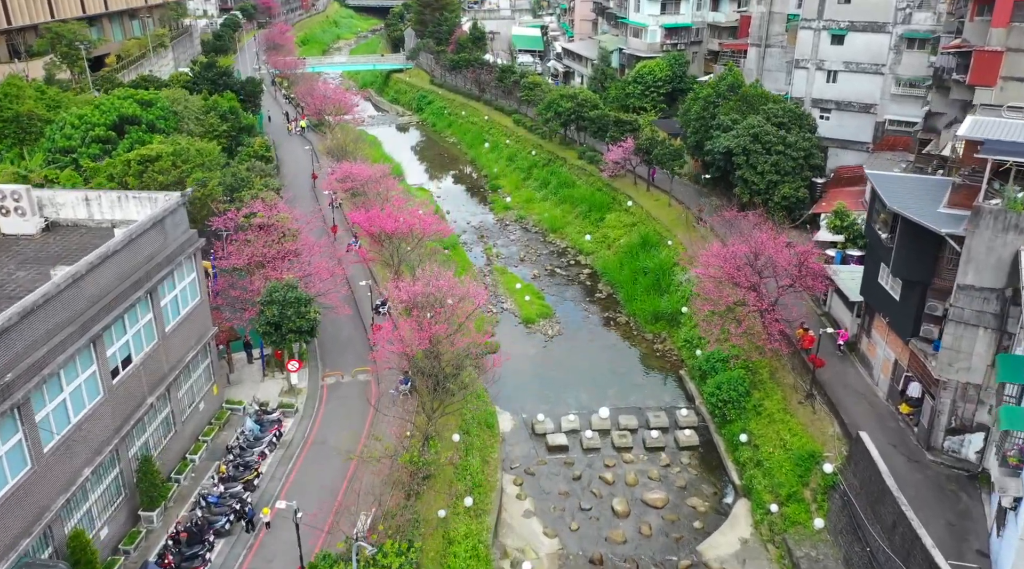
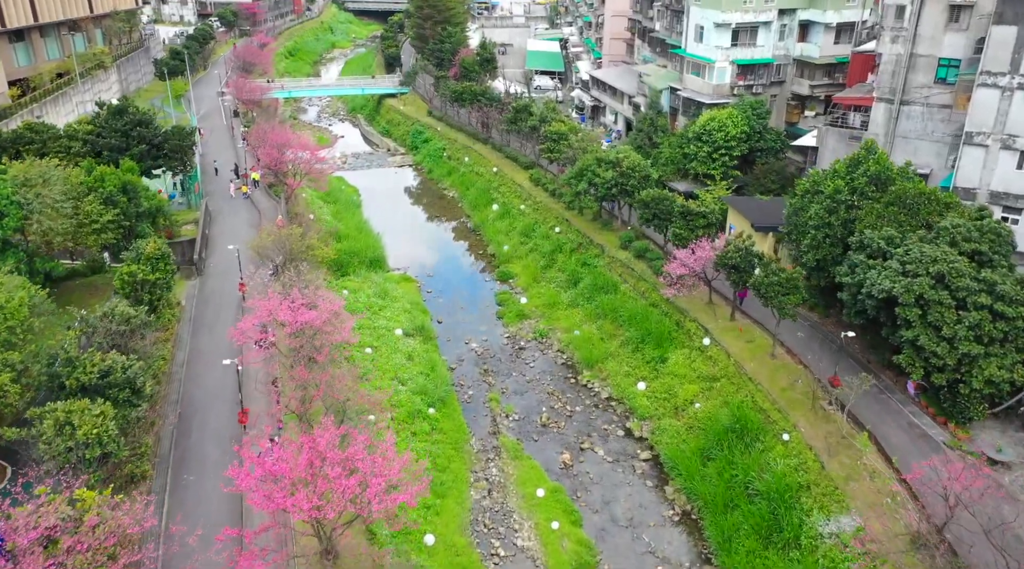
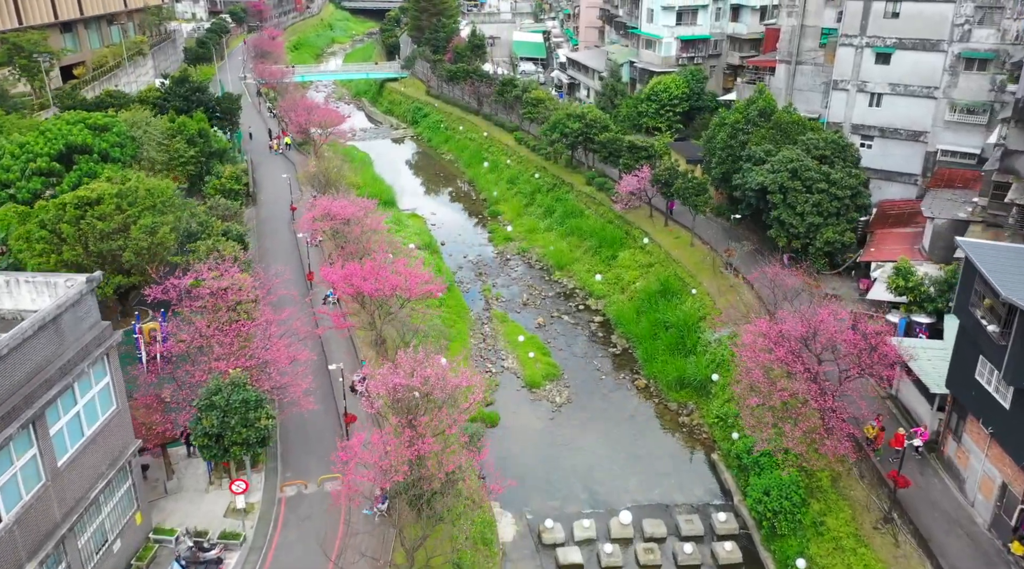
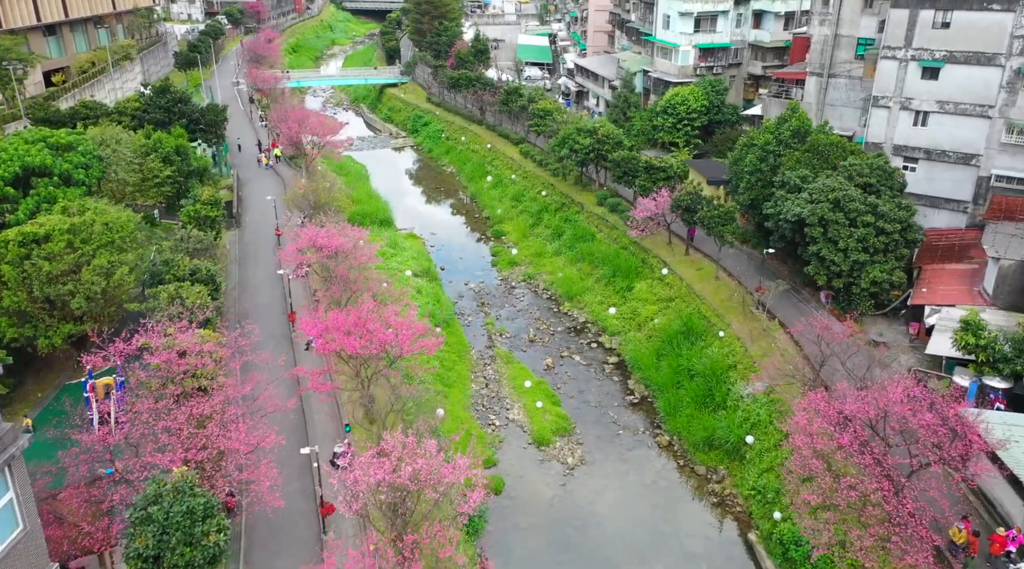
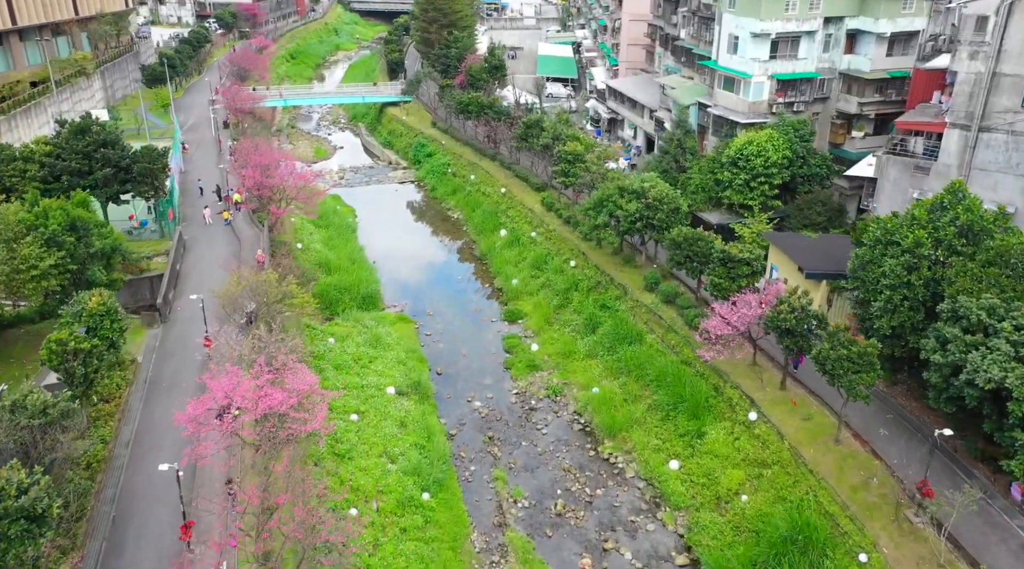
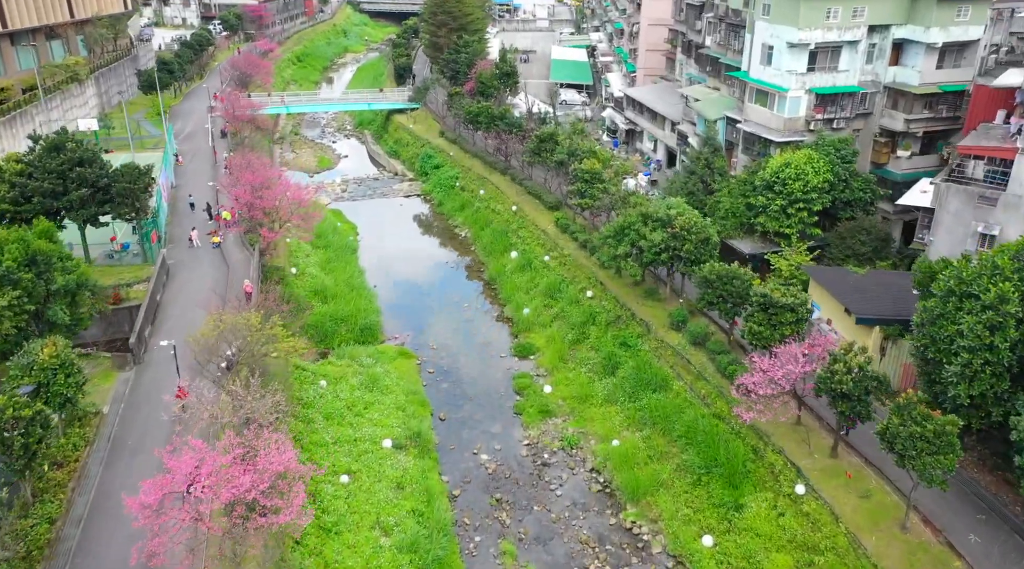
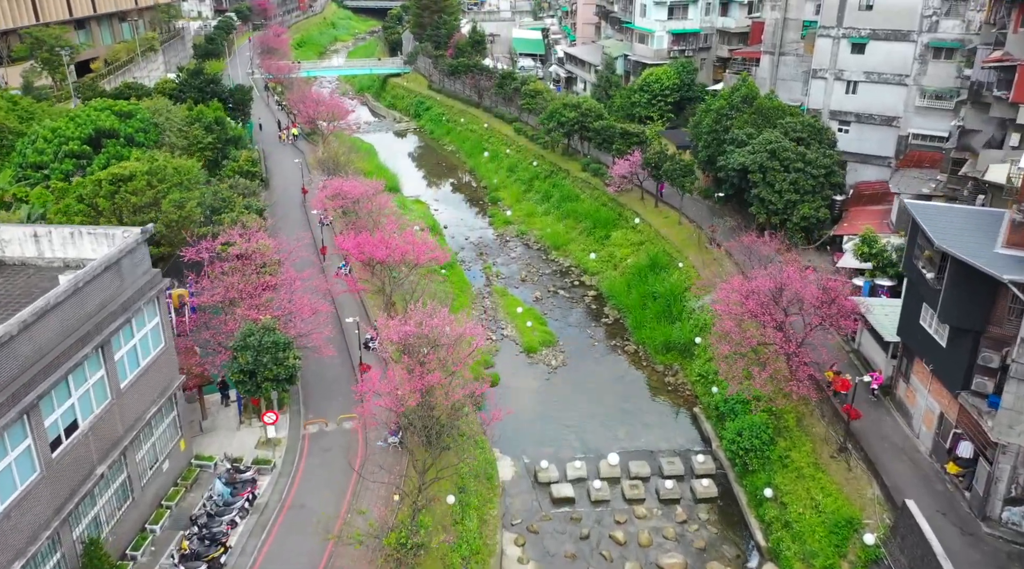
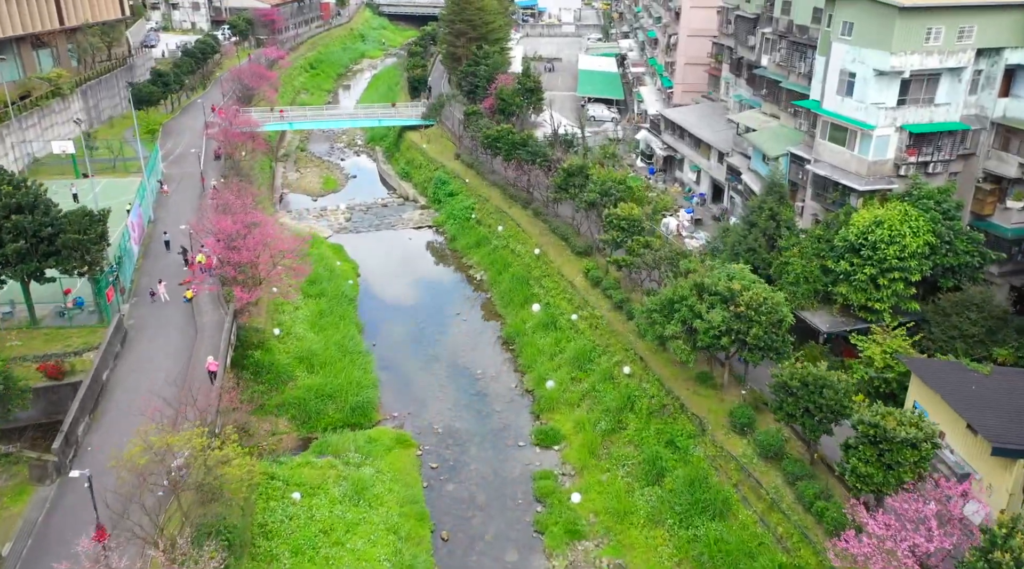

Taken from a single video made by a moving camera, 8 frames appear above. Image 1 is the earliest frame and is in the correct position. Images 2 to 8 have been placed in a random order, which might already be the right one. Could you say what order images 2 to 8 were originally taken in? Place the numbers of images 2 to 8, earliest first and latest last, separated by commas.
7, 3, 4, 2, 5, 6, 8
